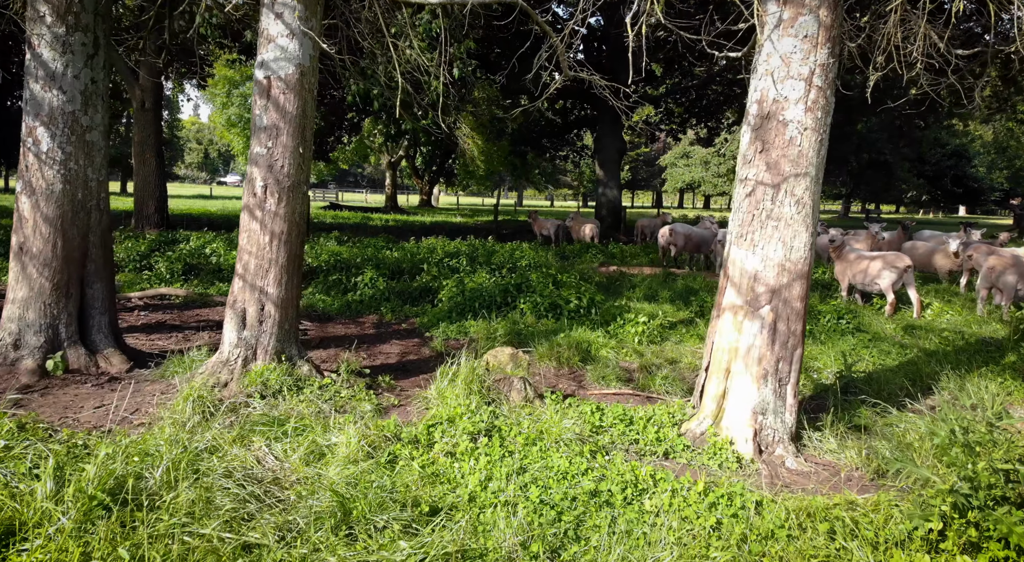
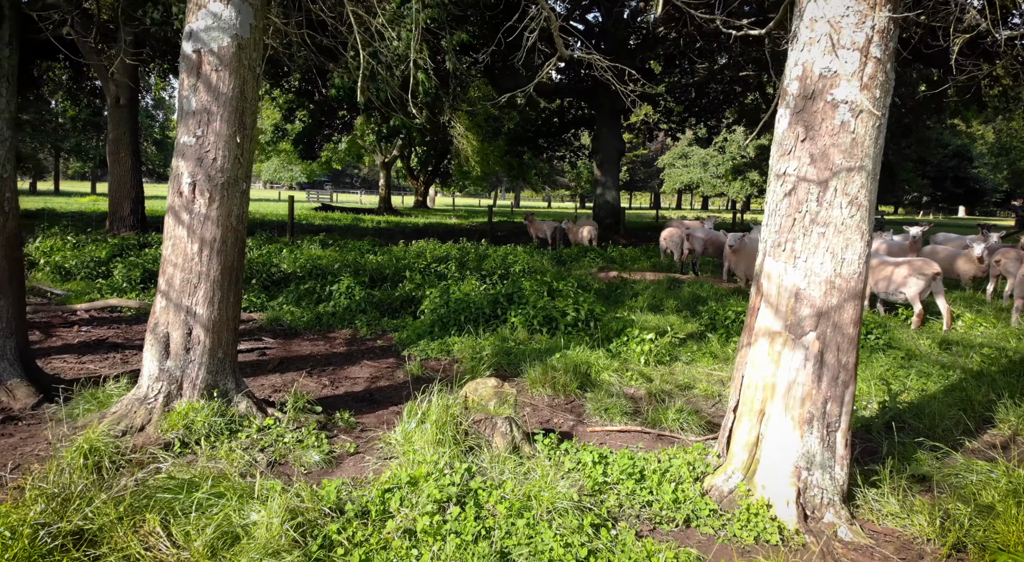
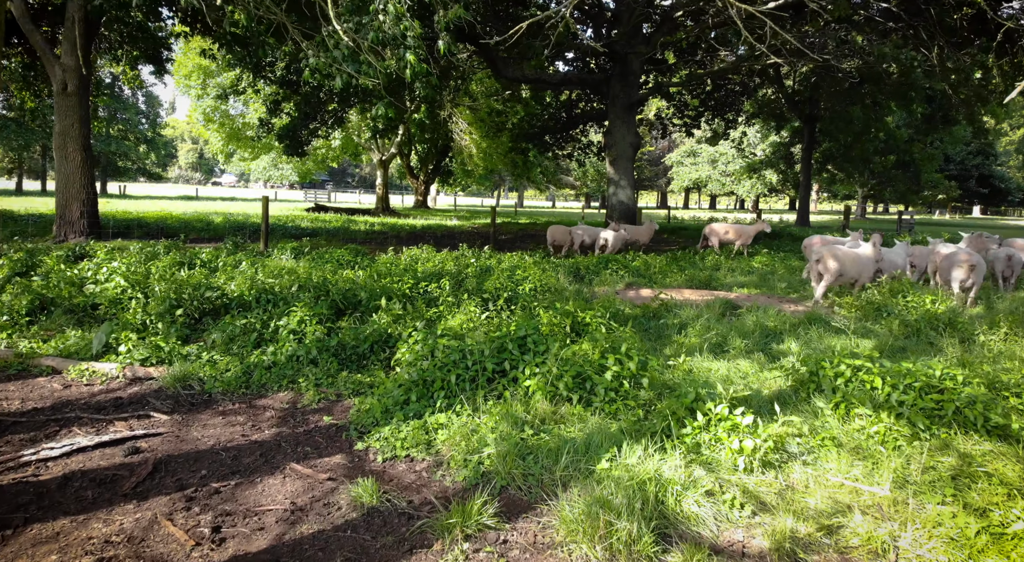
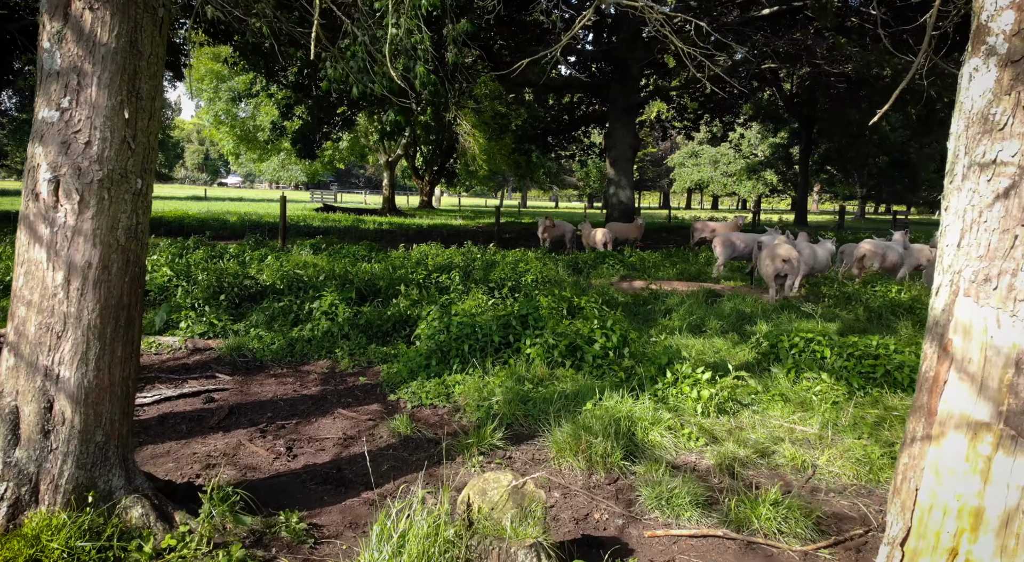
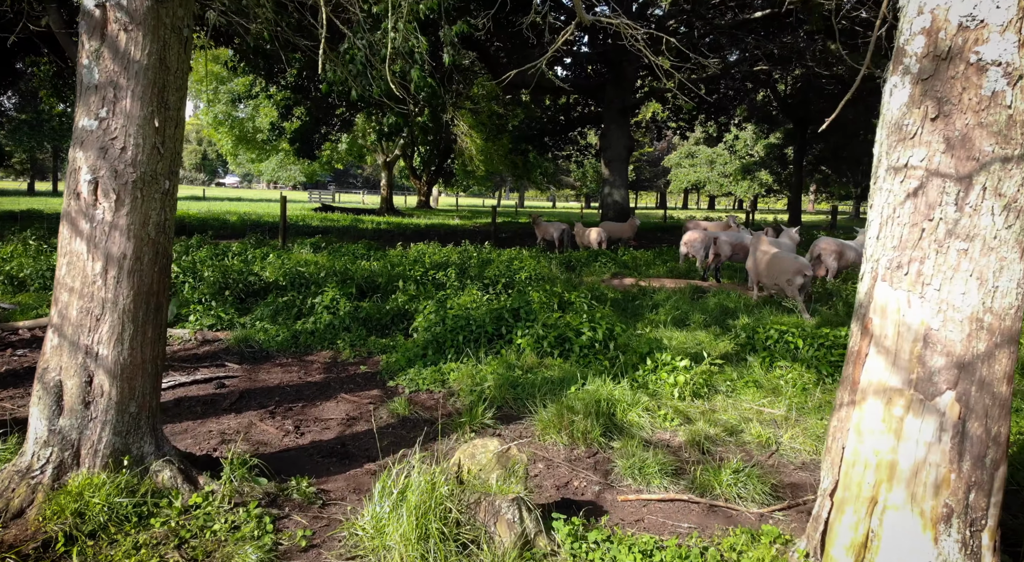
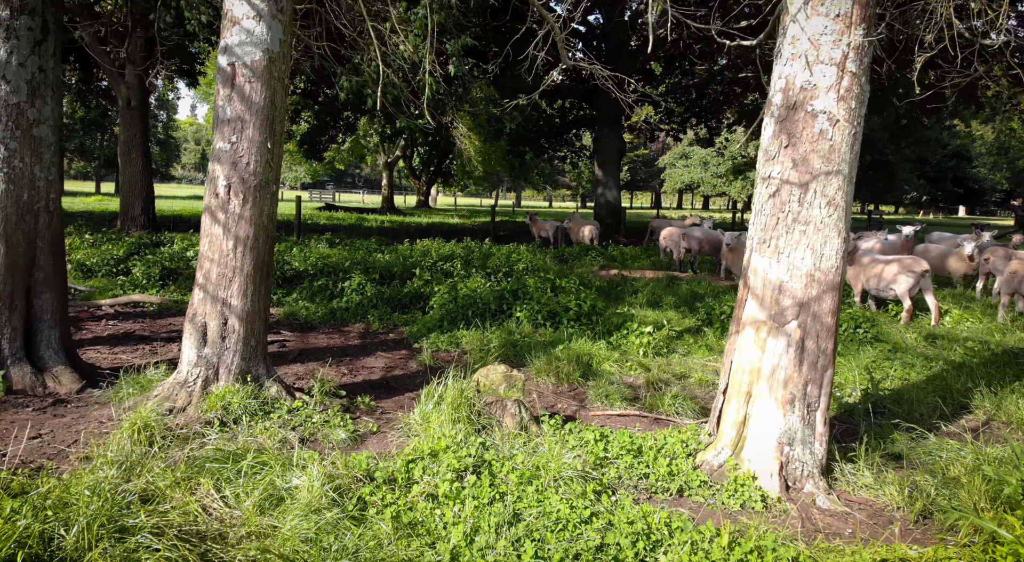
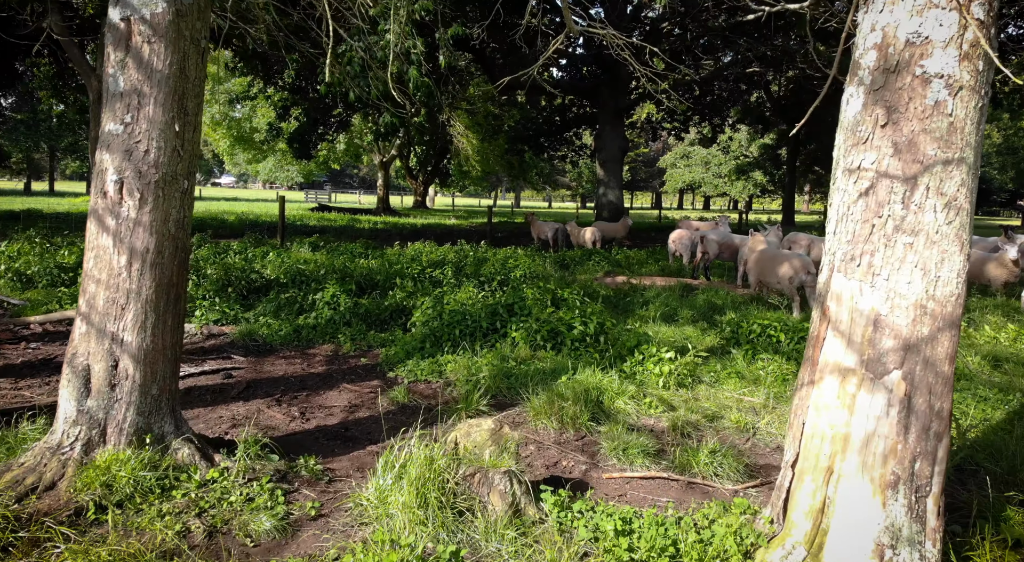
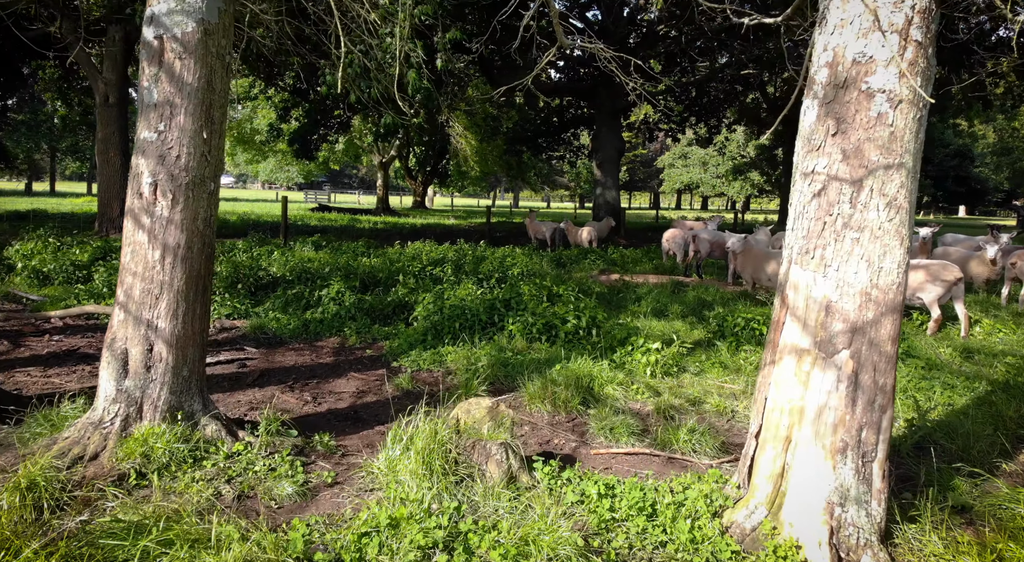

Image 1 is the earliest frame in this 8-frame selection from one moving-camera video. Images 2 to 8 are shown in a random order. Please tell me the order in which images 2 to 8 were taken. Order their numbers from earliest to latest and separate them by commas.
6, 2, 8, 7, 5, 4, 3
